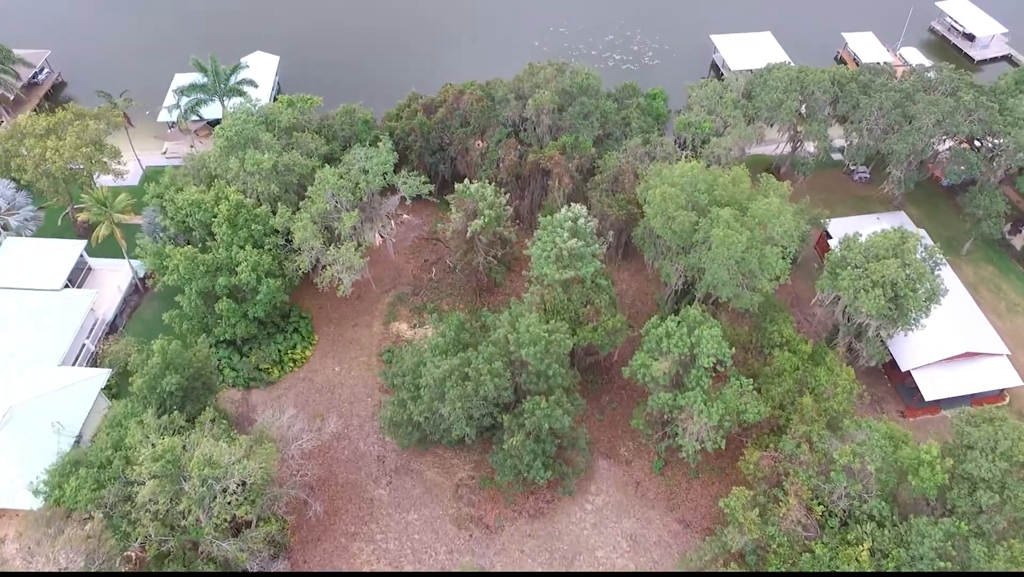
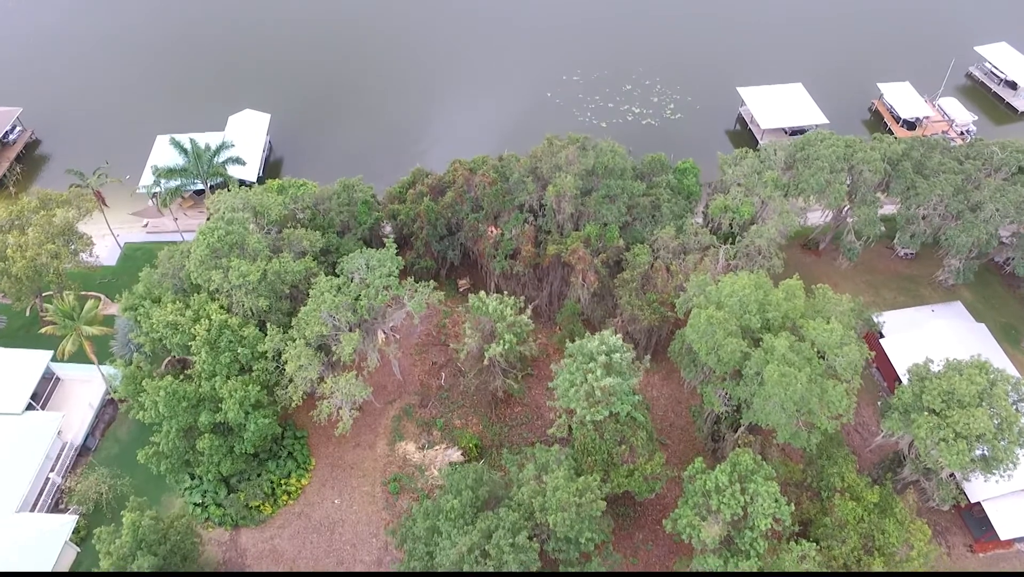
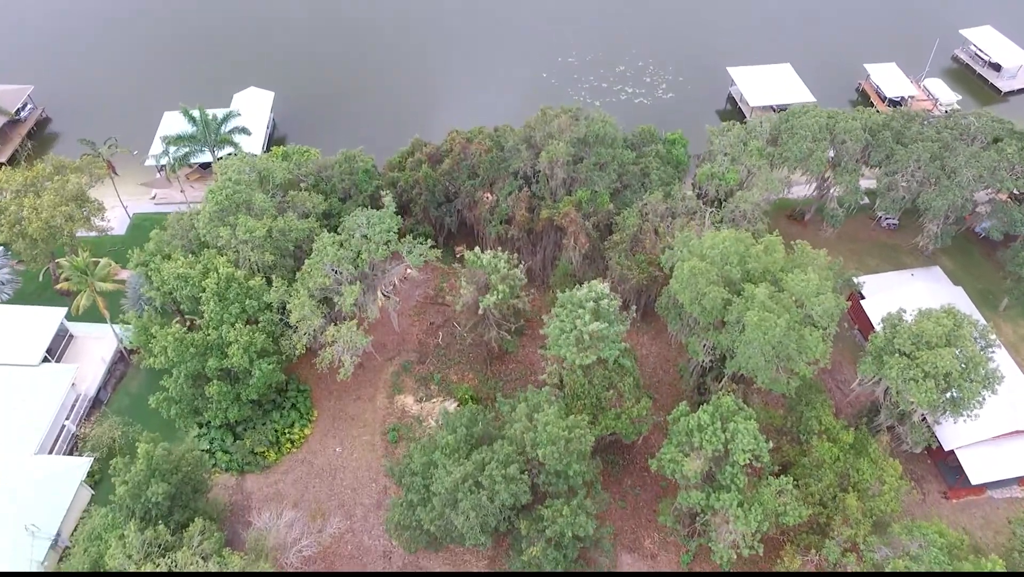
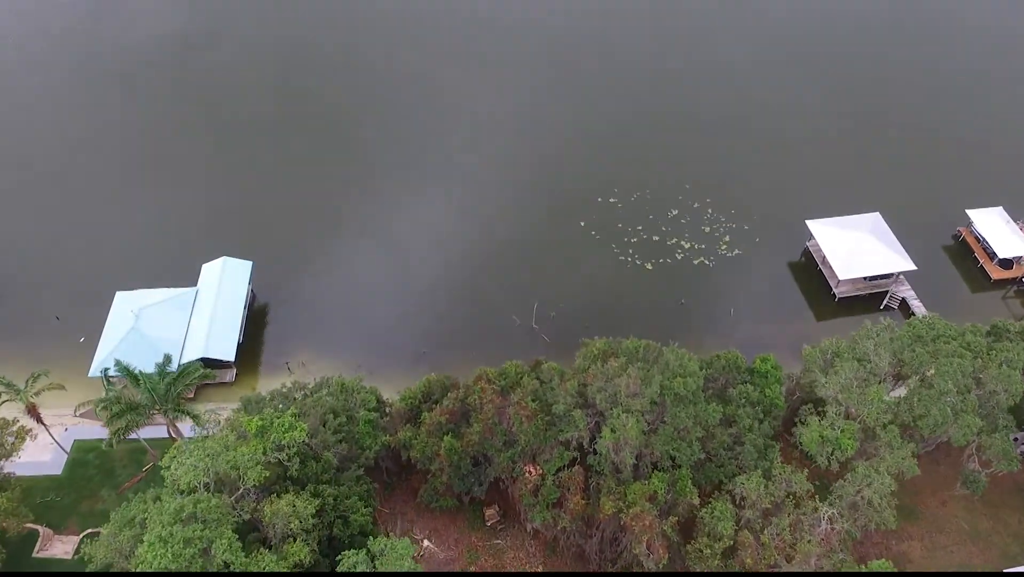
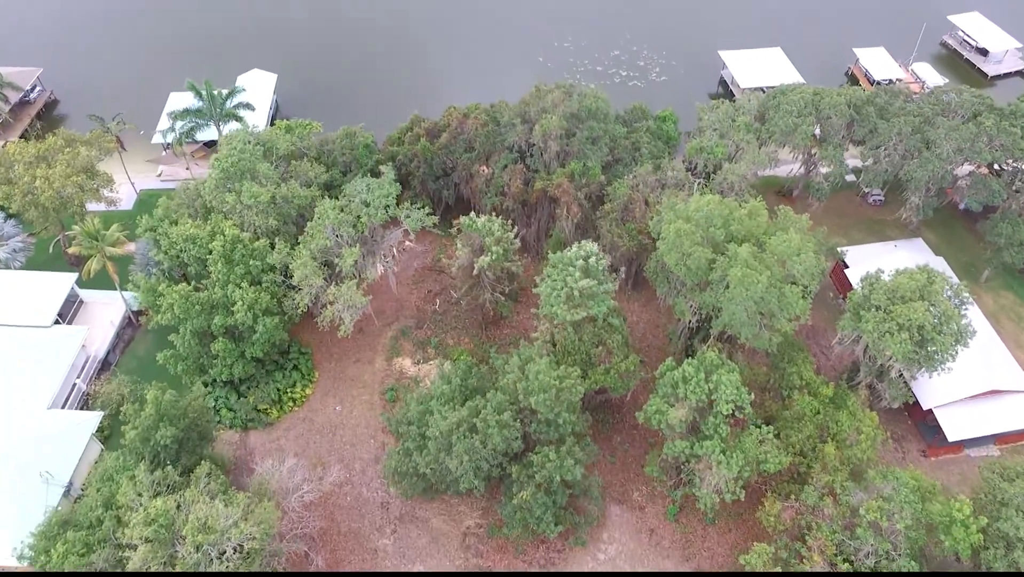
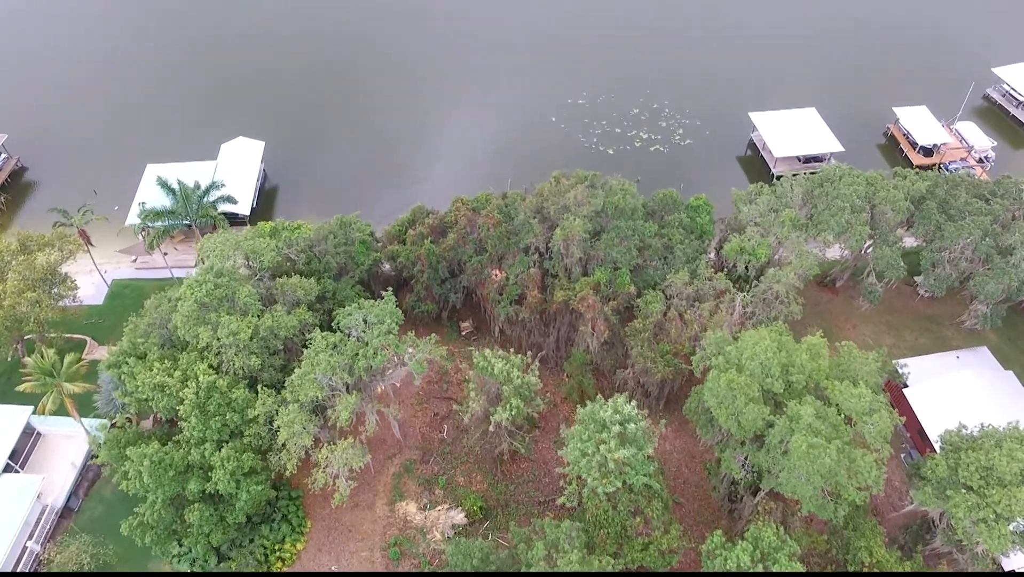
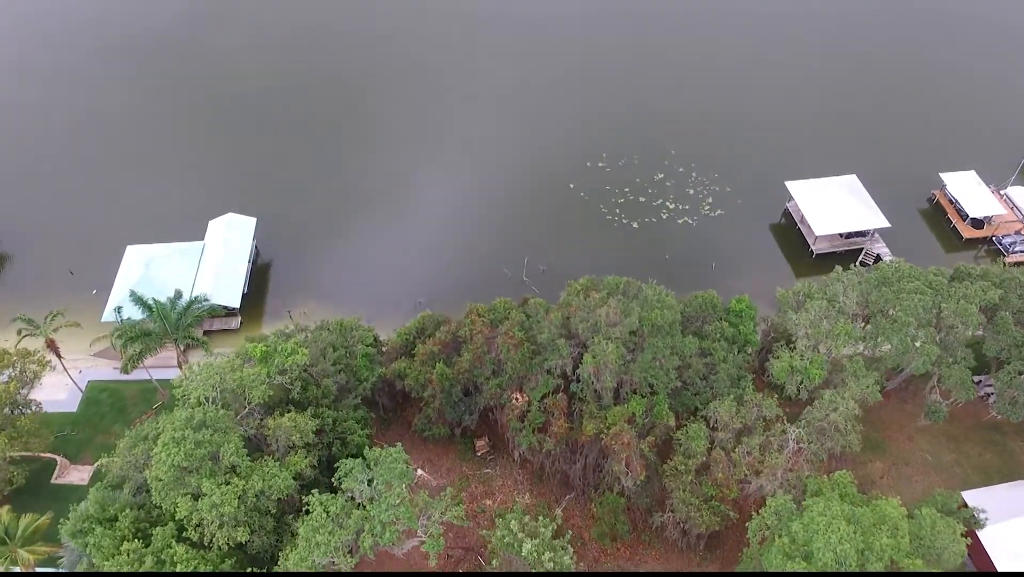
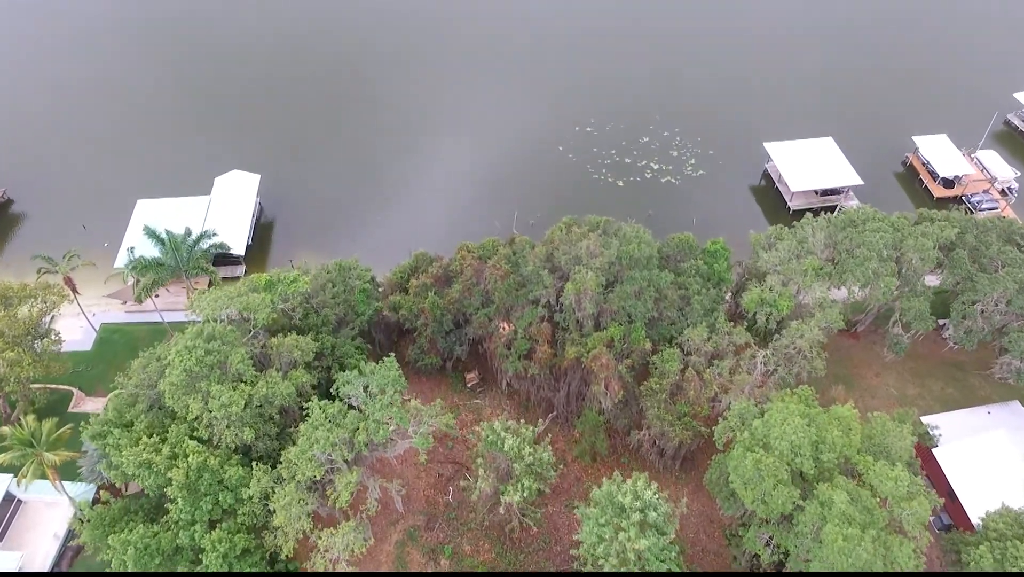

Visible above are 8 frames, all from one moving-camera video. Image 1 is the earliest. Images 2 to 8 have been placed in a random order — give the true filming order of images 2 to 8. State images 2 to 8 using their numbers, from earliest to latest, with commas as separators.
5, 3, 2, 6, 8, 7, 4
